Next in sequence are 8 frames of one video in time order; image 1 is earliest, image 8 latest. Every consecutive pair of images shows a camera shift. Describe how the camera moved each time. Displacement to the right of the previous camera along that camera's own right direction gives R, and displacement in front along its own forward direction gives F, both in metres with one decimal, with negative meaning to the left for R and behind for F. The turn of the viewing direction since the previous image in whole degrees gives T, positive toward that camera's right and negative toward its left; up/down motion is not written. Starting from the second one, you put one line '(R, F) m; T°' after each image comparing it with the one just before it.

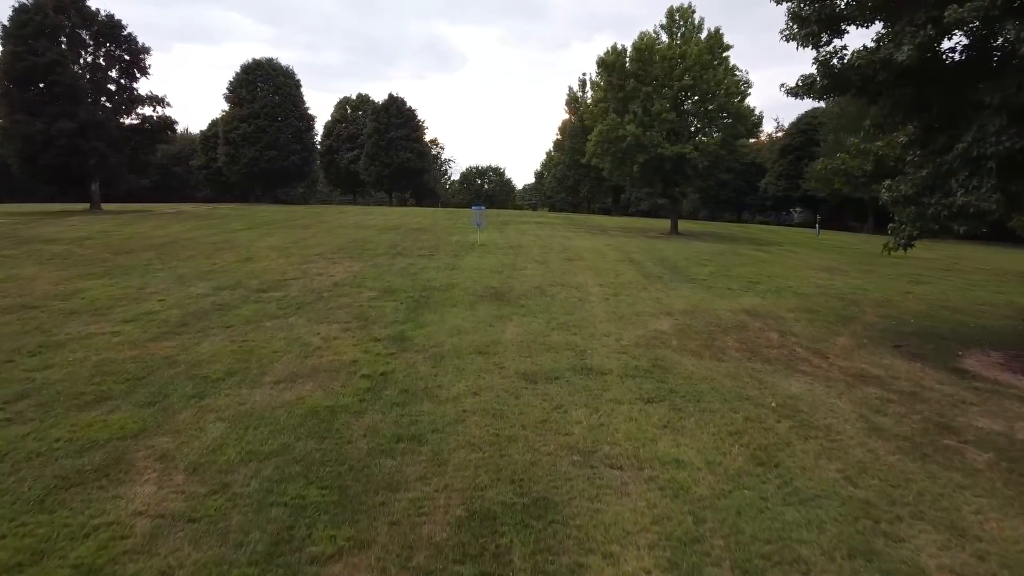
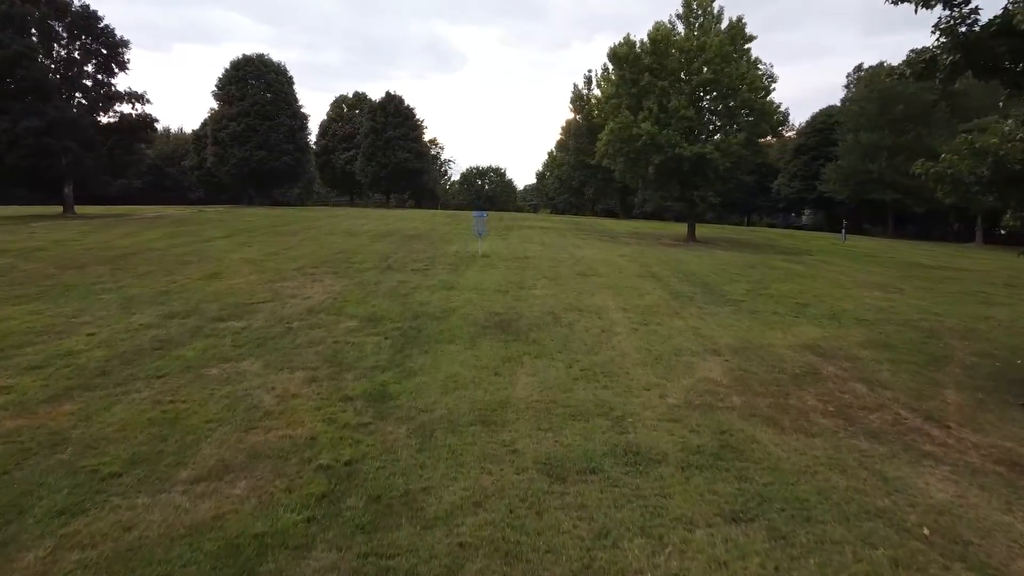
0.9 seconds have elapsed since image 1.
(-0.2, +1.9) m; 0°
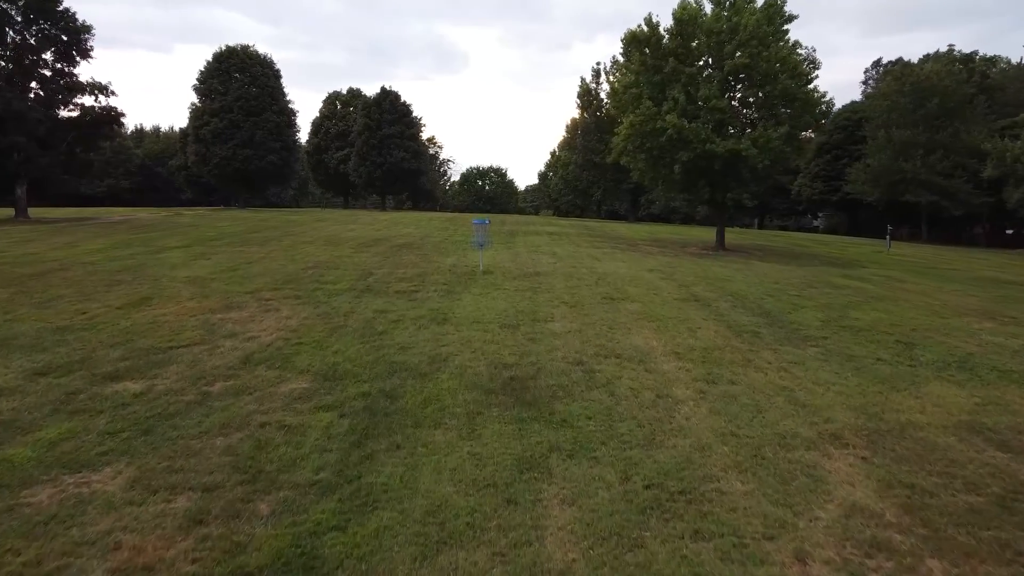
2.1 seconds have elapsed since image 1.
(-0.2, +2.7) m; 0°
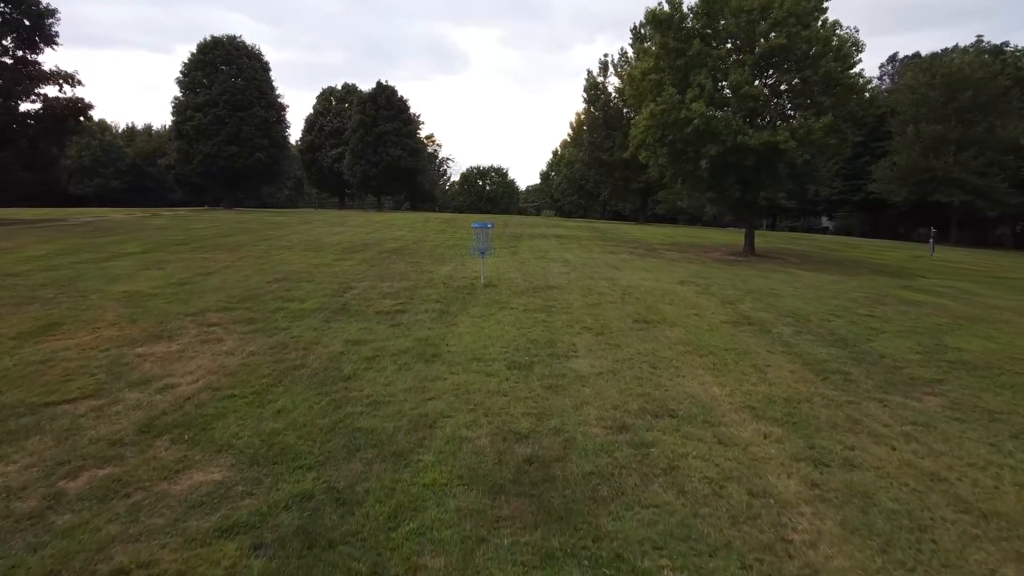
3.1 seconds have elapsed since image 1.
(-0.2, +2.1) m; 0°
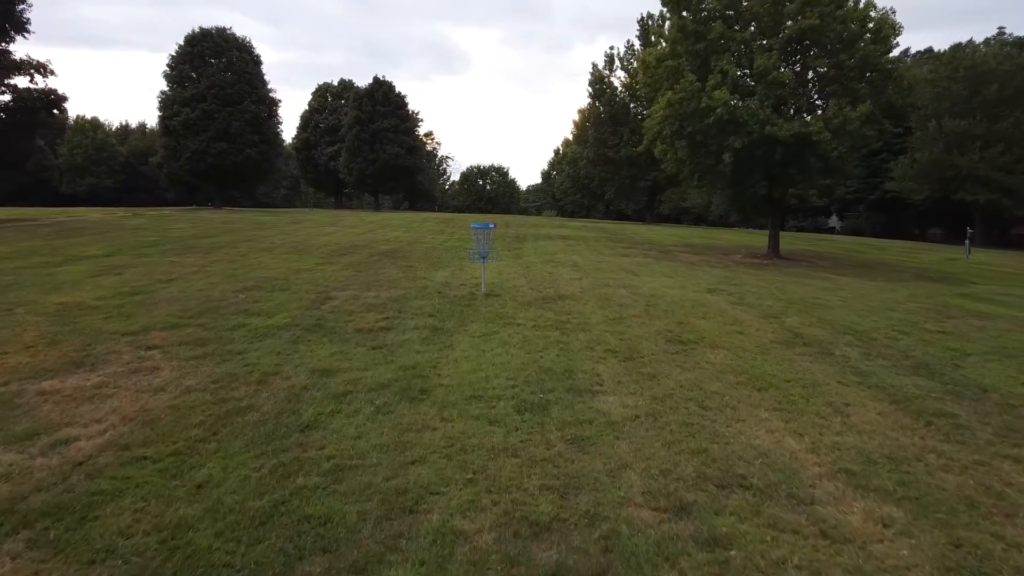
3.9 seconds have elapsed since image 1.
(-0.1, +1.5) m; 0°
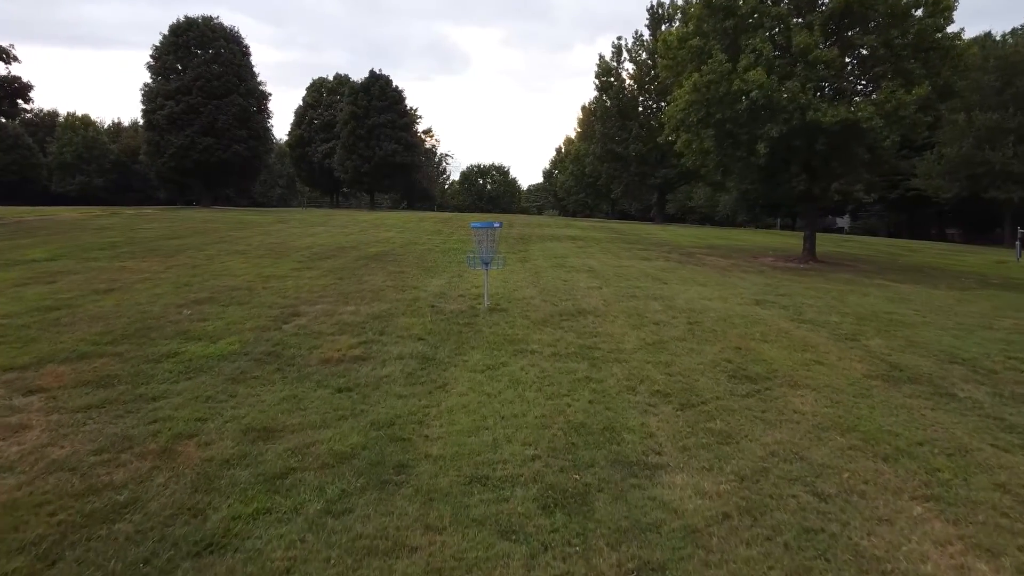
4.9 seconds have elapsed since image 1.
(-0.2, +1.7) m; 0°
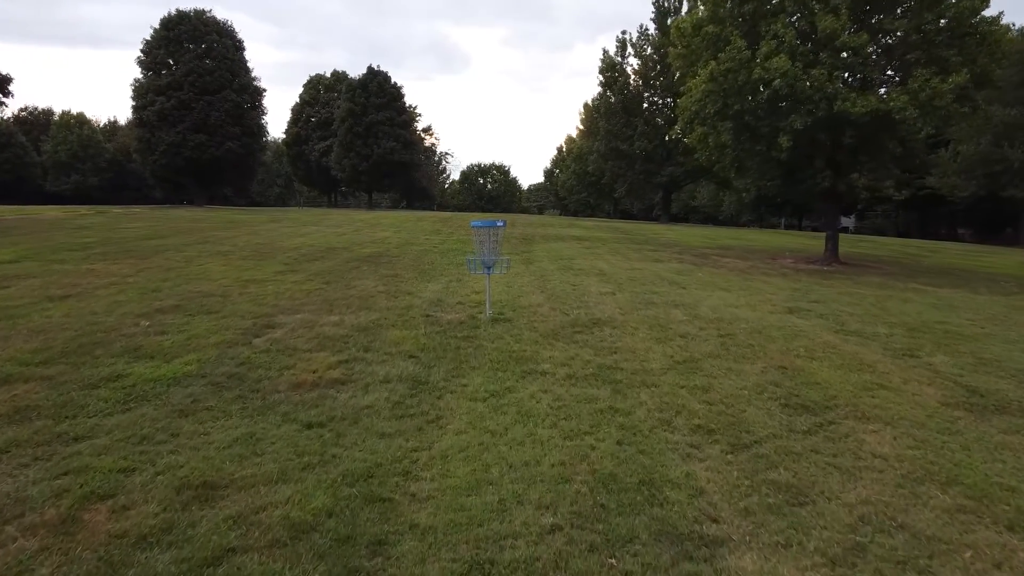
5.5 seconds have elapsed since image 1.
(-0.1, +0.9) m; 0°
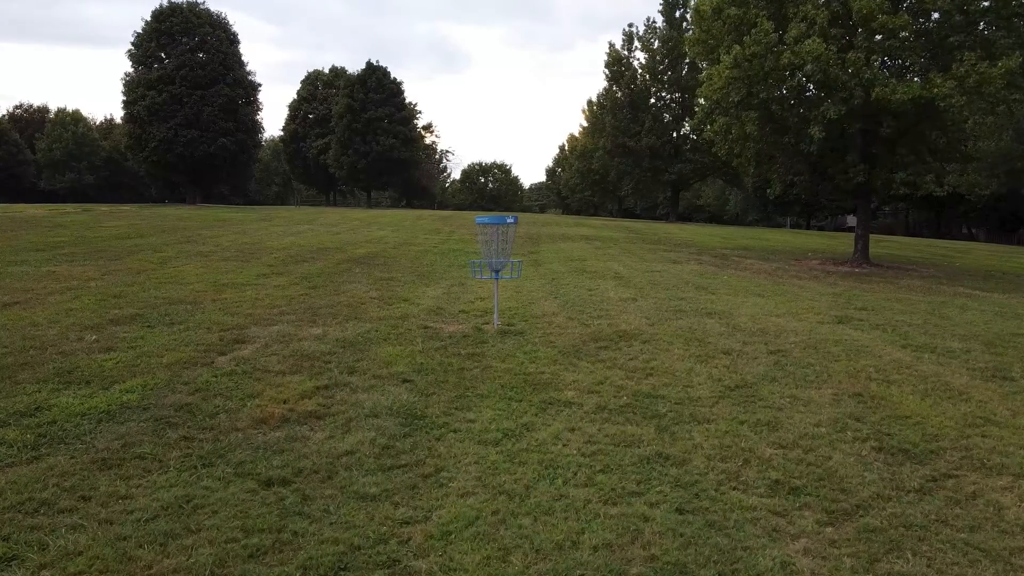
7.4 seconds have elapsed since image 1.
(-0.2, +1.0) m; 0°
